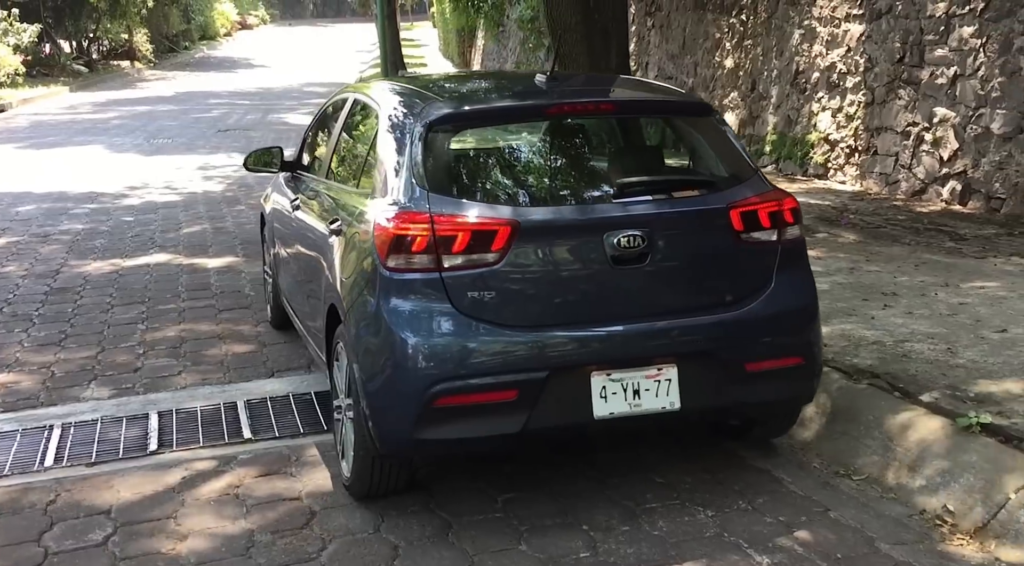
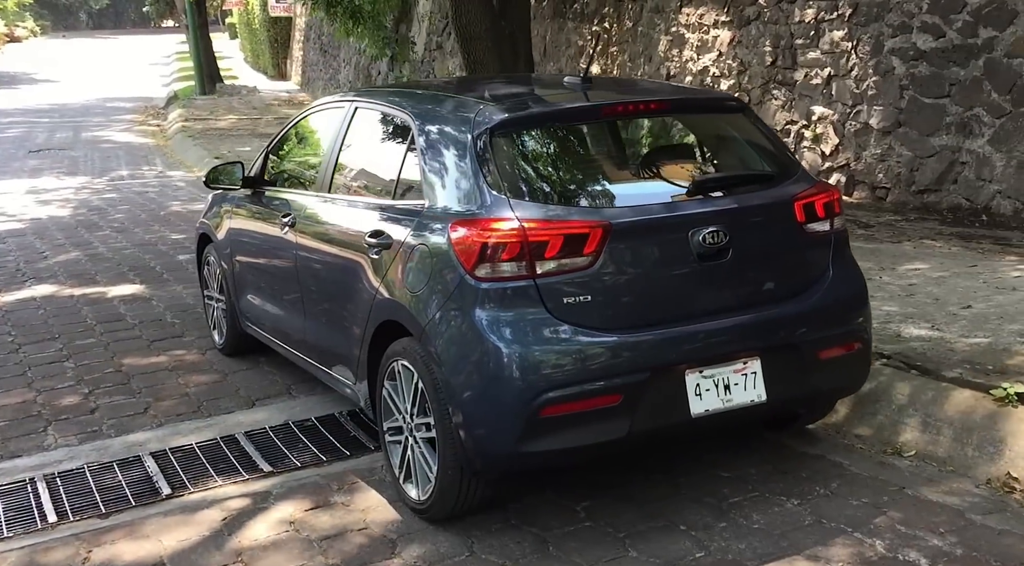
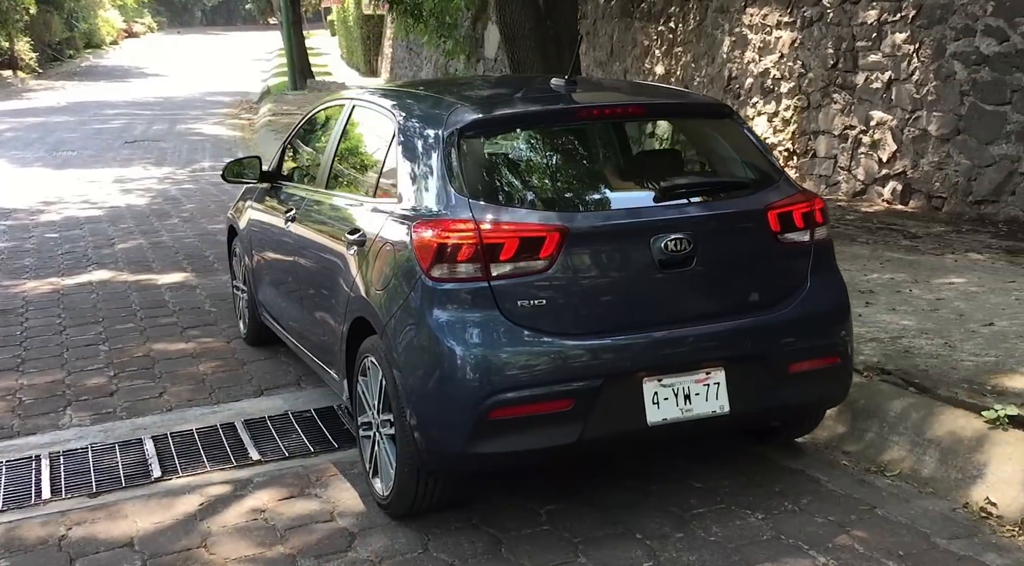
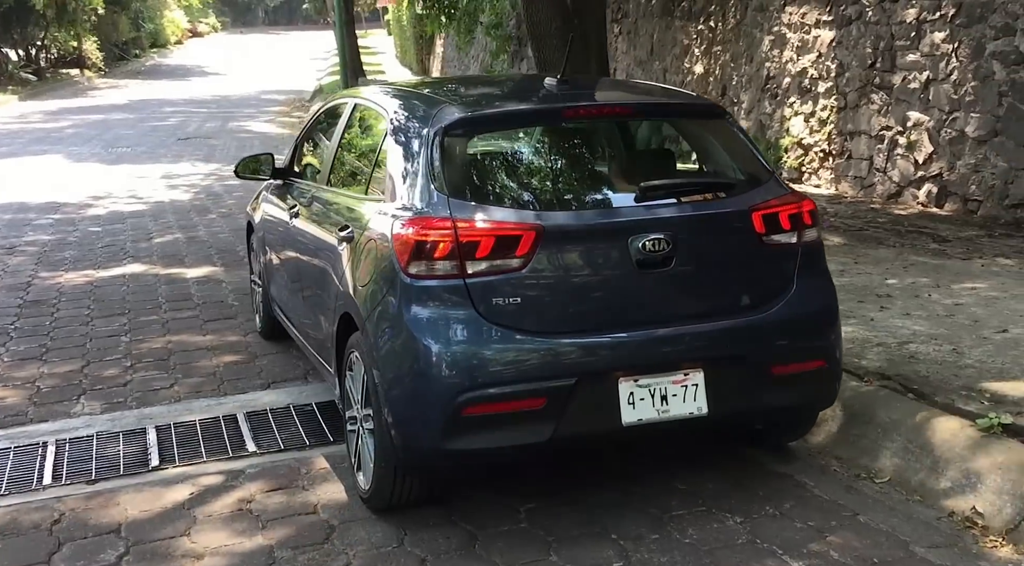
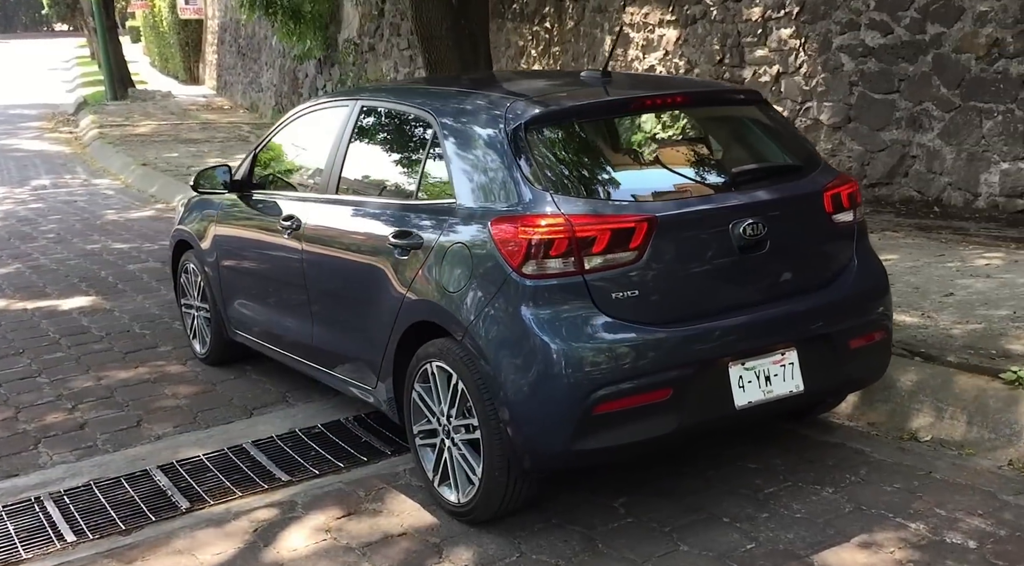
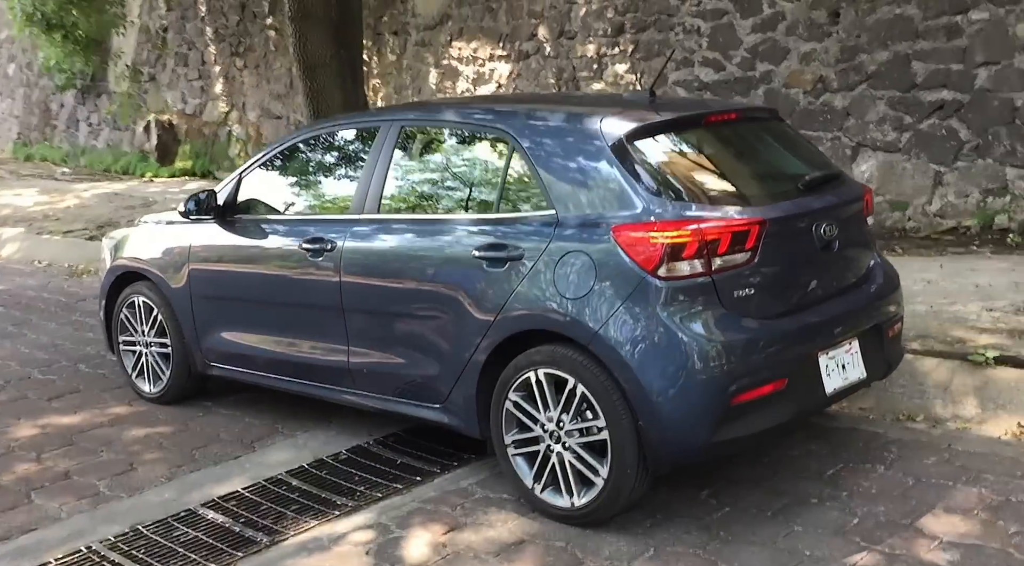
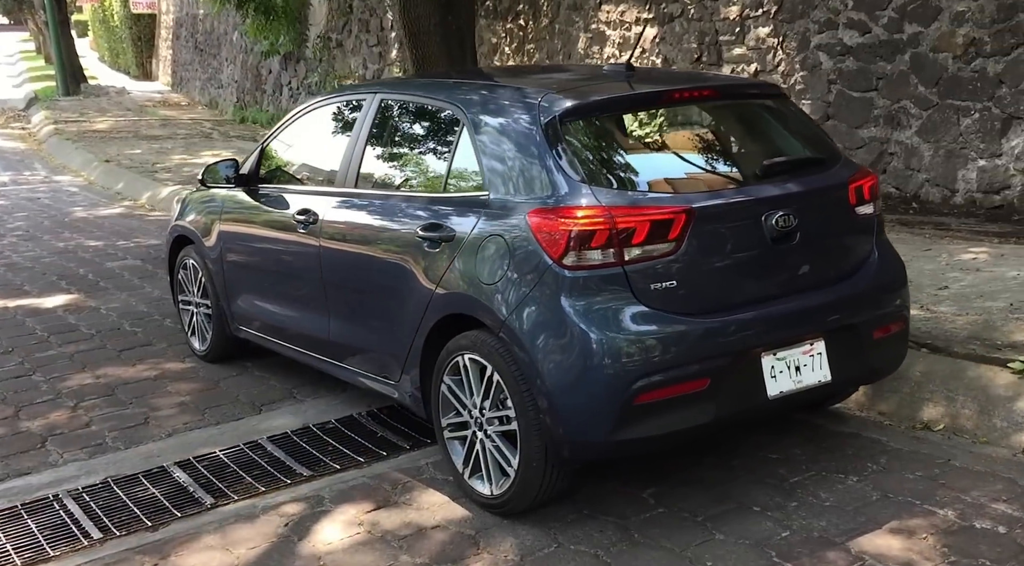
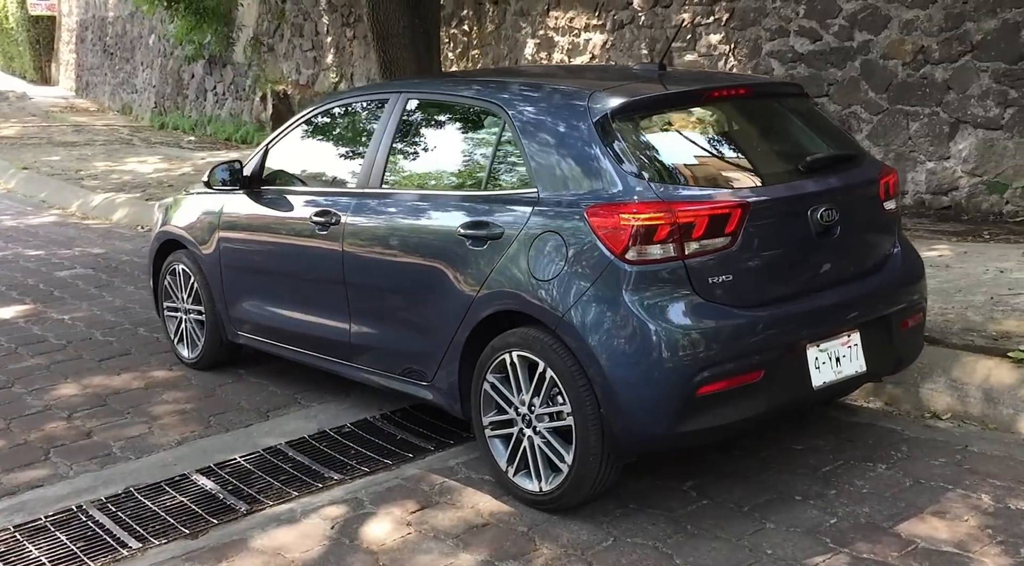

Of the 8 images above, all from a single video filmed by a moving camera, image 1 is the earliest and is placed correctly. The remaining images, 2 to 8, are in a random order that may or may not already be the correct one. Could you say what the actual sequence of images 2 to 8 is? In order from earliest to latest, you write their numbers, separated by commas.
4, 3, 2, 5, 7, 8, 6
